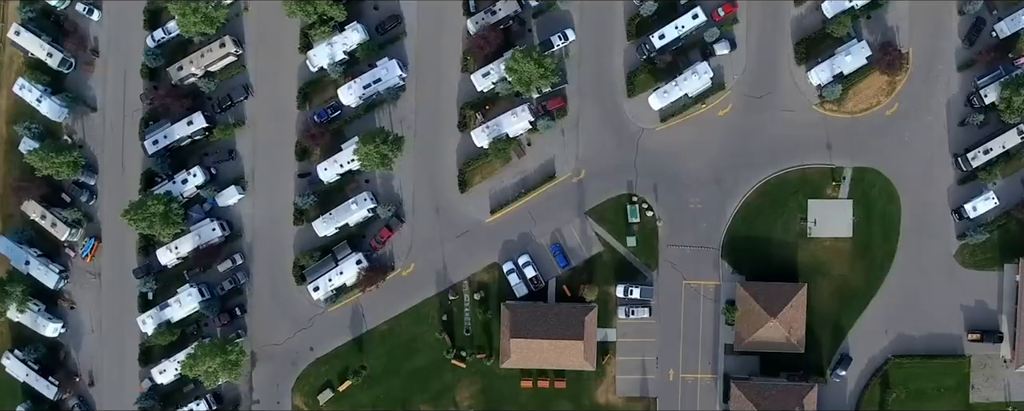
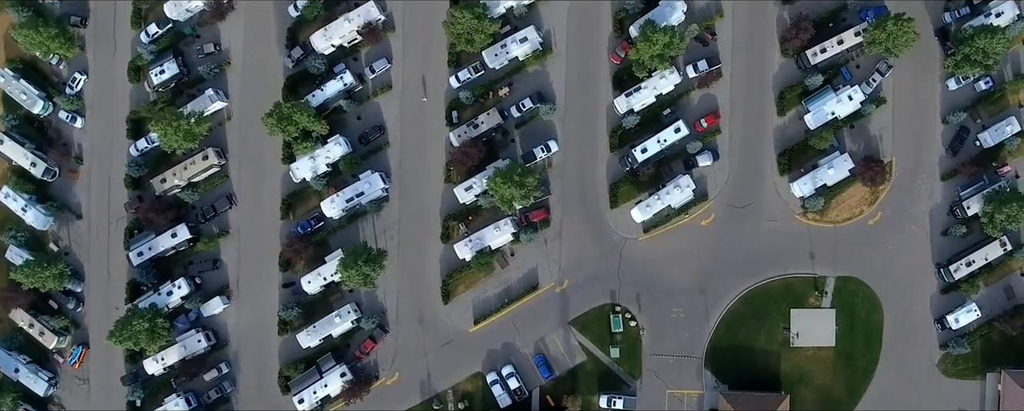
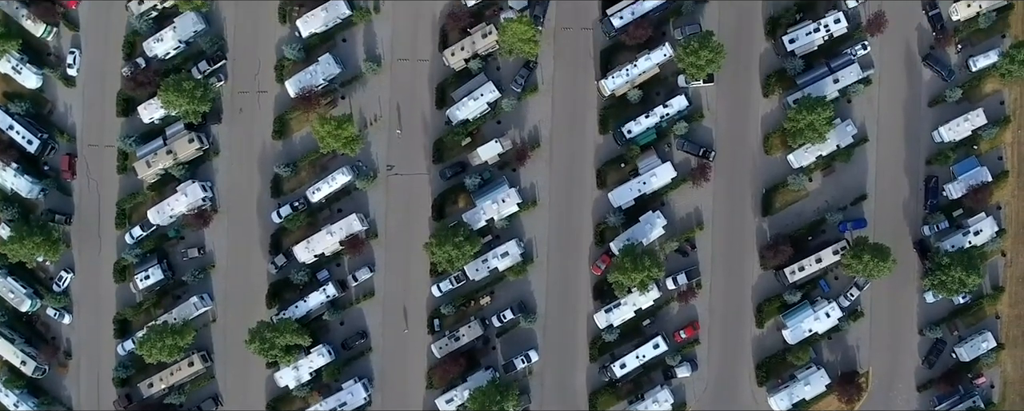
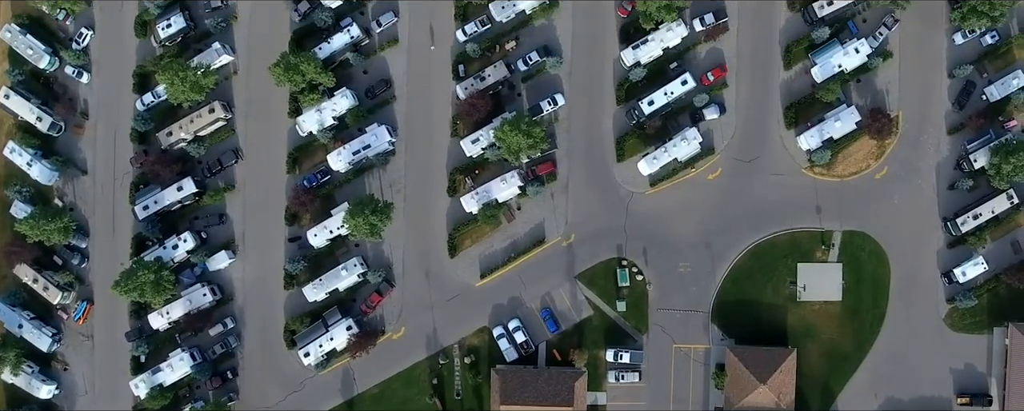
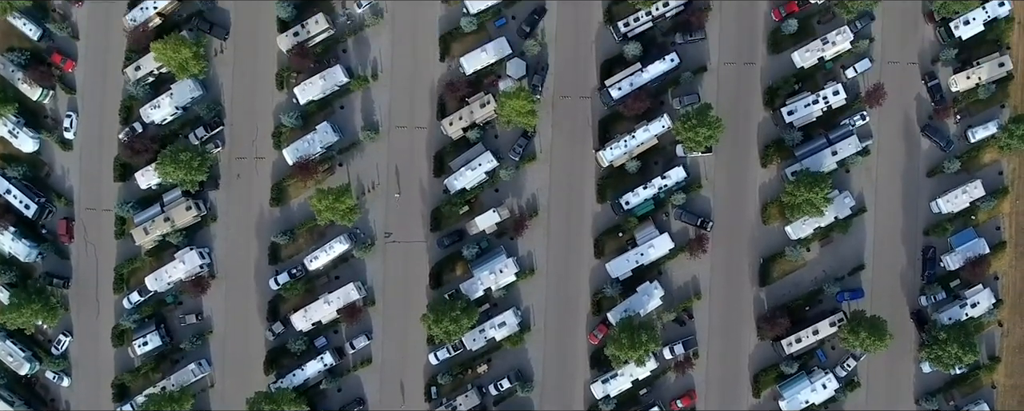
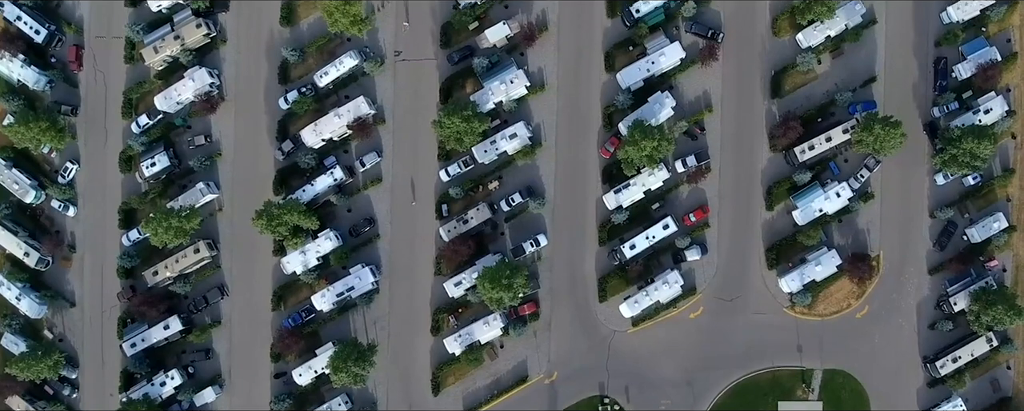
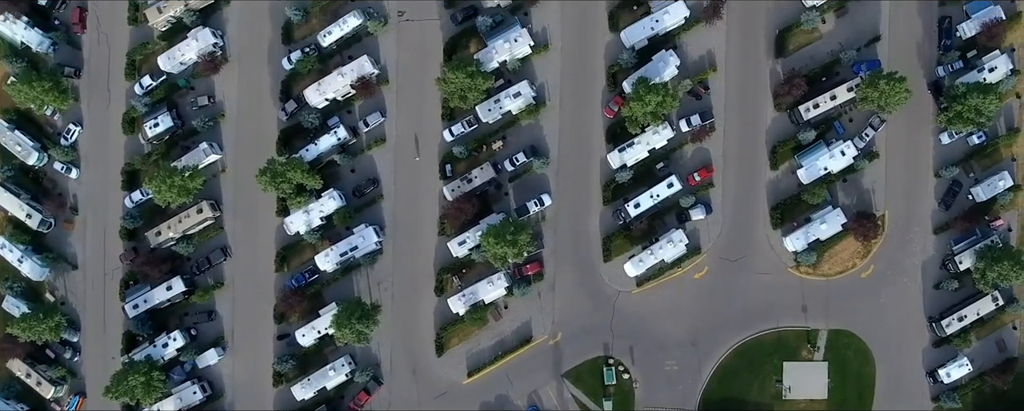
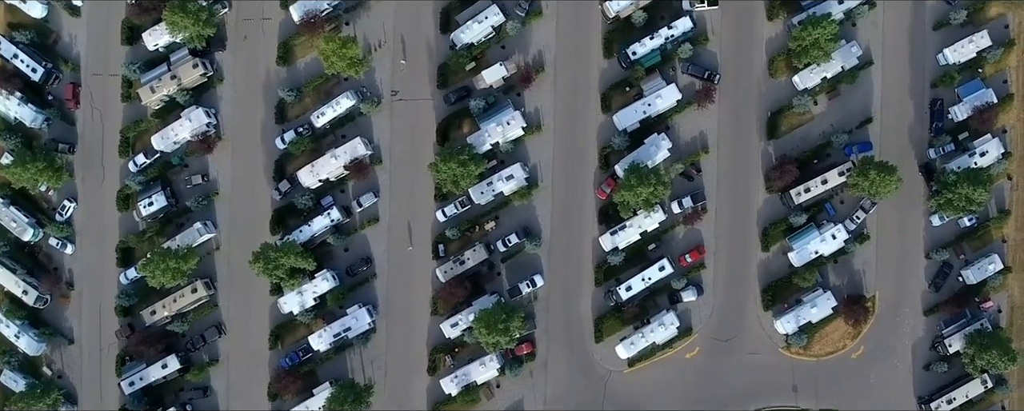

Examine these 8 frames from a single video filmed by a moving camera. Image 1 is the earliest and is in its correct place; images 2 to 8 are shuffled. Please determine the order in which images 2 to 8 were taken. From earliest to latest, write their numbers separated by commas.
4, 2, 7, 6, 8, 3, 5
